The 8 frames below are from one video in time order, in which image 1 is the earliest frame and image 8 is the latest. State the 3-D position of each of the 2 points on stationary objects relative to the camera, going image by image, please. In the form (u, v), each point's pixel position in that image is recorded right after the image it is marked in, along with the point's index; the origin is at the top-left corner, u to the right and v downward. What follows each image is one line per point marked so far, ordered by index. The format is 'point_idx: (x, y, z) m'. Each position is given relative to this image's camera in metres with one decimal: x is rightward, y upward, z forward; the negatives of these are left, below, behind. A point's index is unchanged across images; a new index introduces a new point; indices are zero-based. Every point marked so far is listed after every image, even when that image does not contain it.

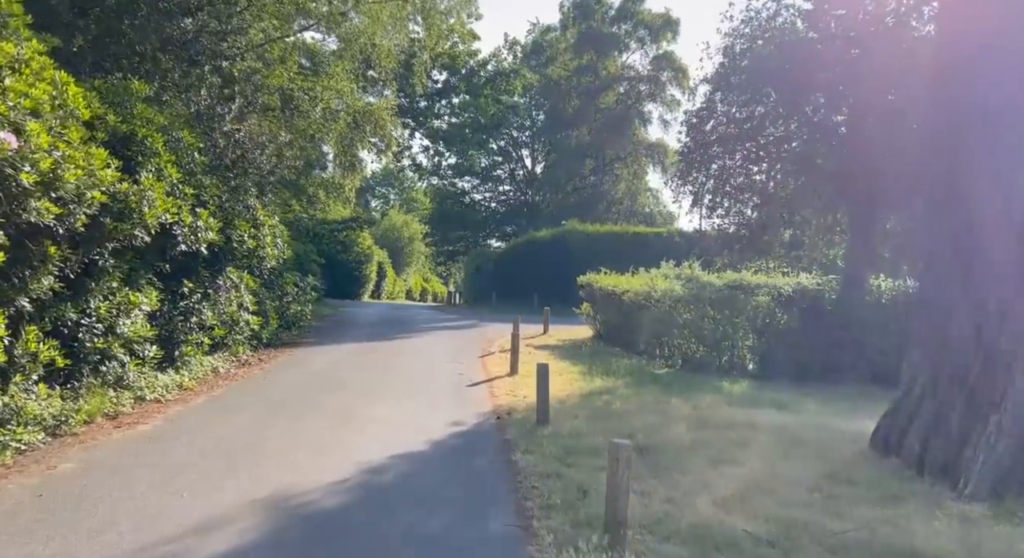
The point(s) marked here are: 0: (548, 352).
0: (+0.9, -1.8, +17.2) m
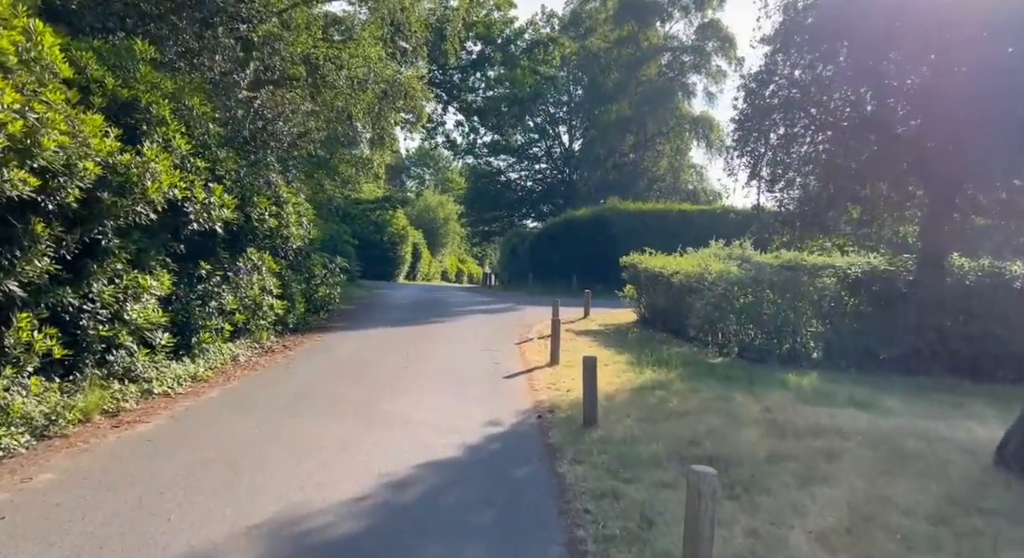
0: (+1.7, -1.3, +16.0) m
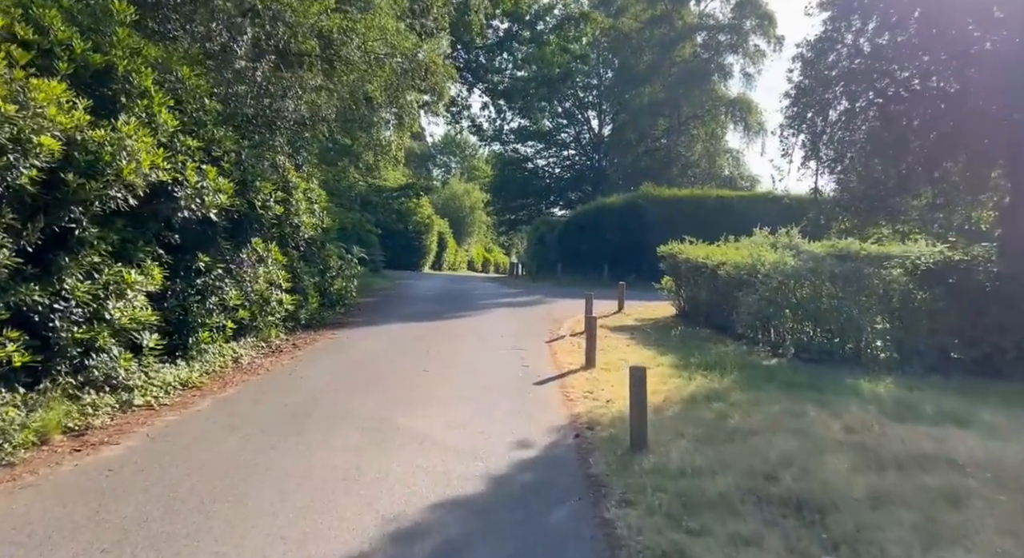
0: (+2.3, -1.2, +14.7) m
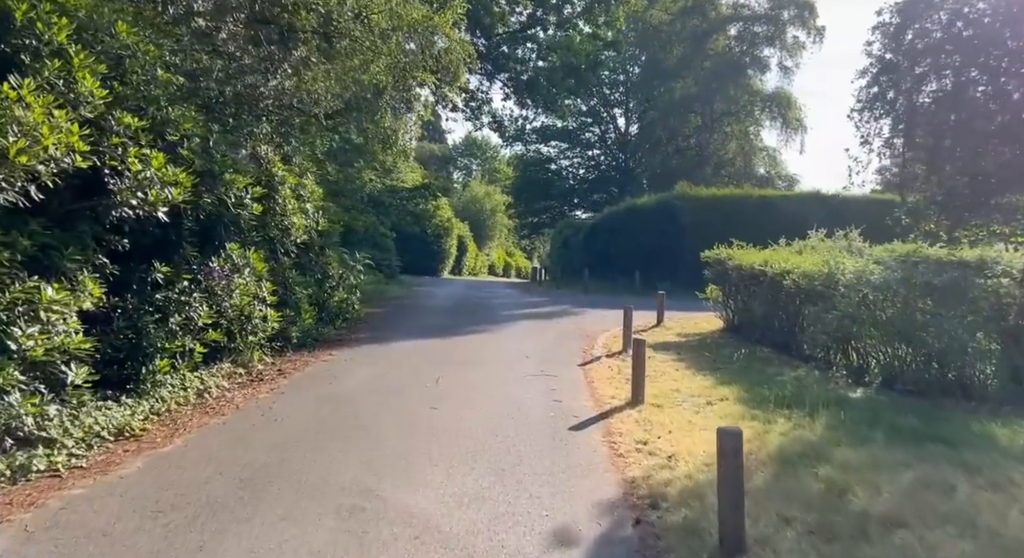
0: (+2.8, -1.4, +12.5) m
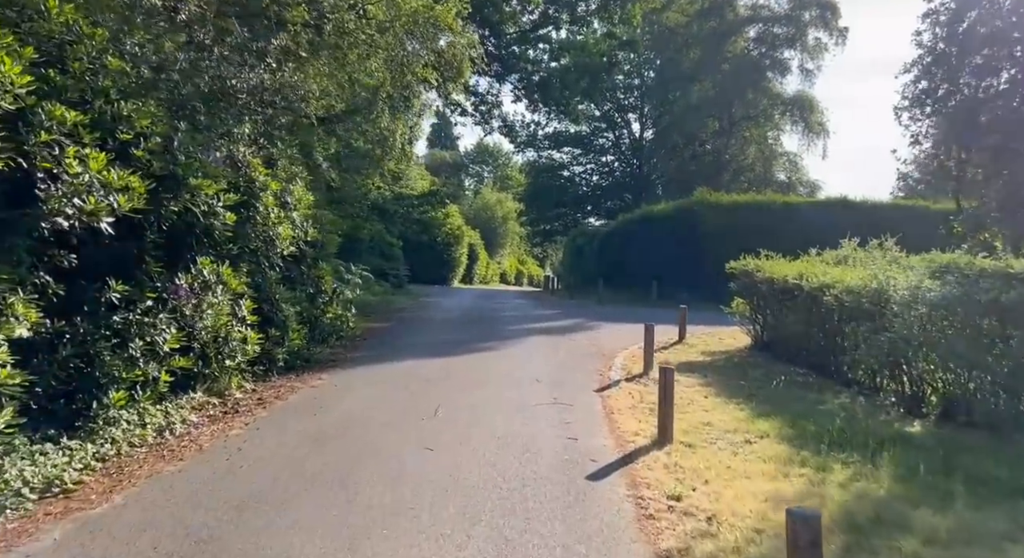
0: (+3.0, -1.6, +11.3) m
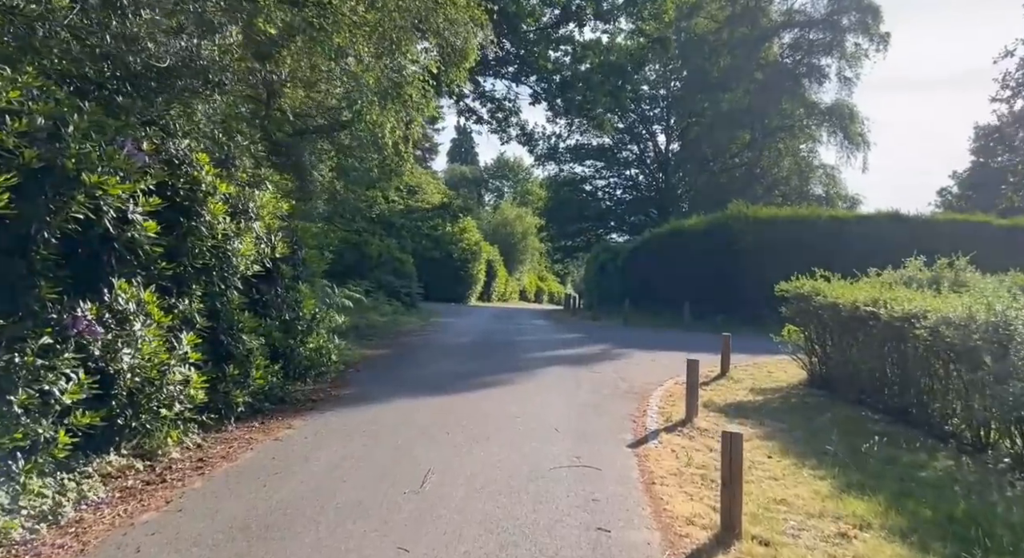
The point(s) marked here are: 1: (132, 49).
0: (+3.1, -1.9, +9.1) m
1: (-3.6, +2.3, +7.3) m
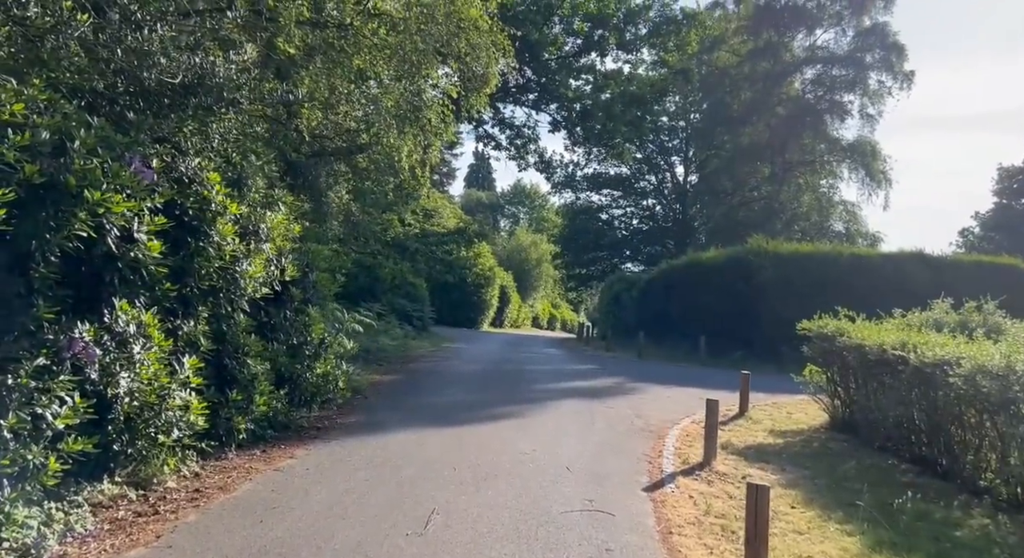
0: (+3.2, -2.4, +8.7) m
1: (-3.4, +2.1, +7.1) m
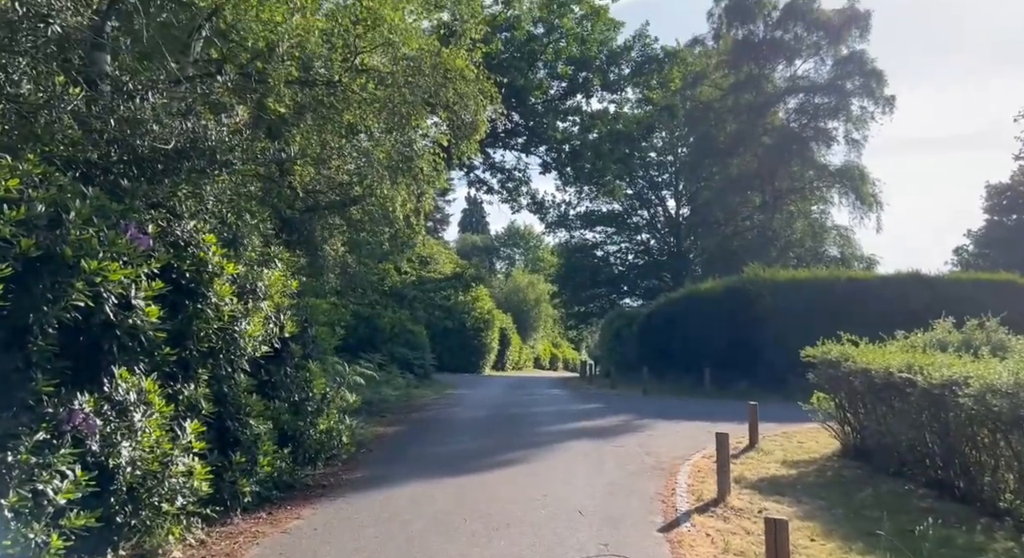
0: (+3.4, -2.7, +8.5) m
1: (-3.5, +1.4, +7.2) m
